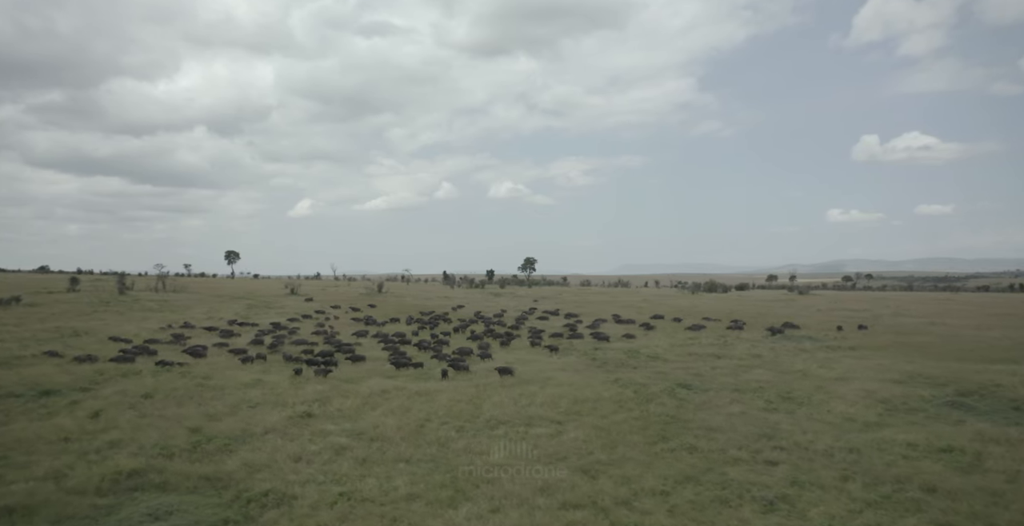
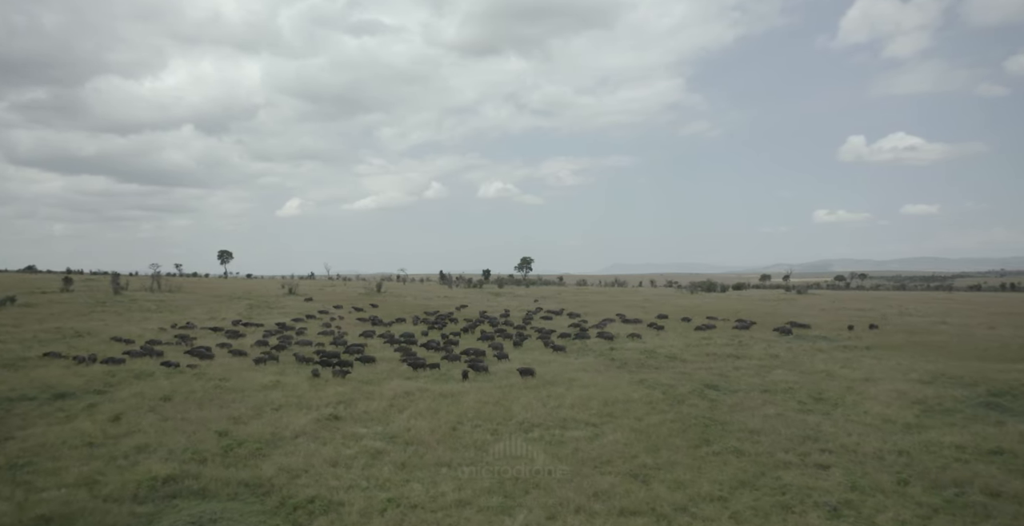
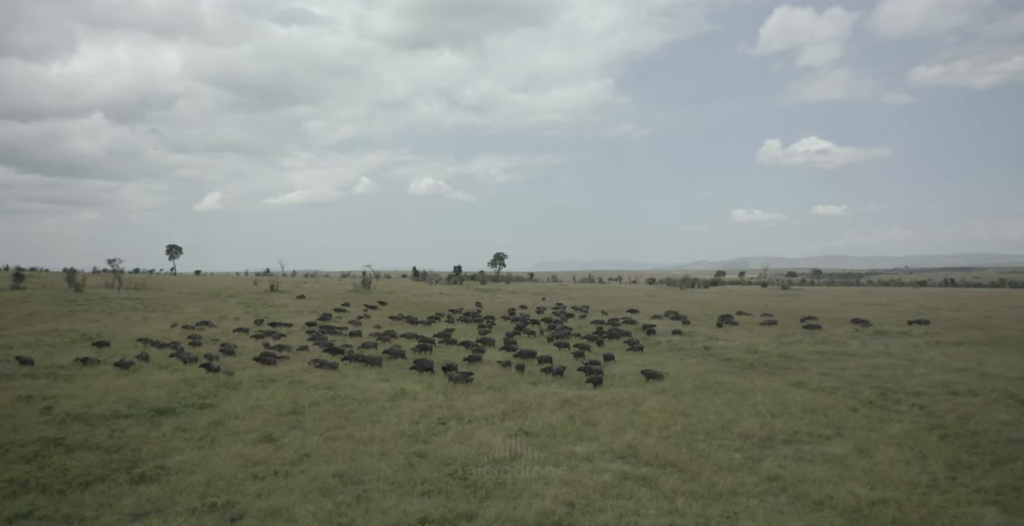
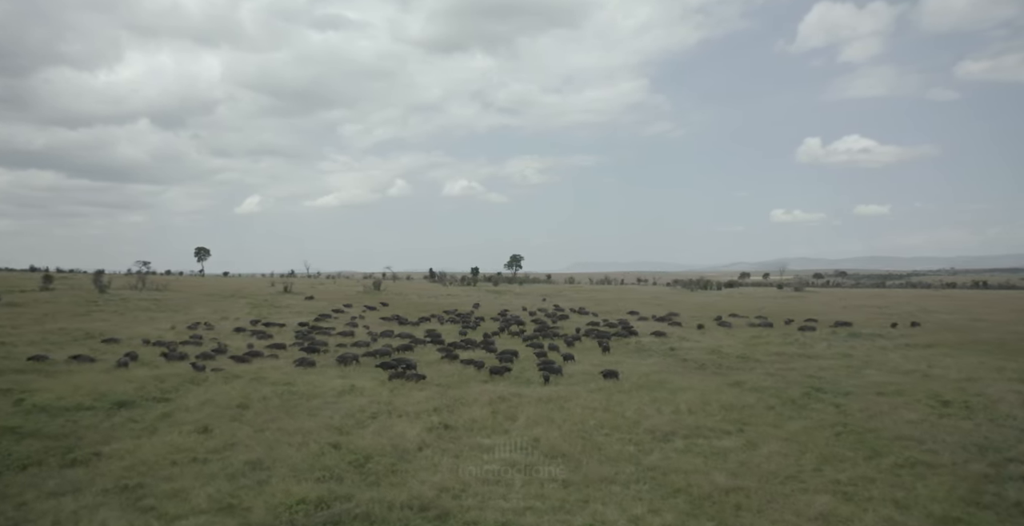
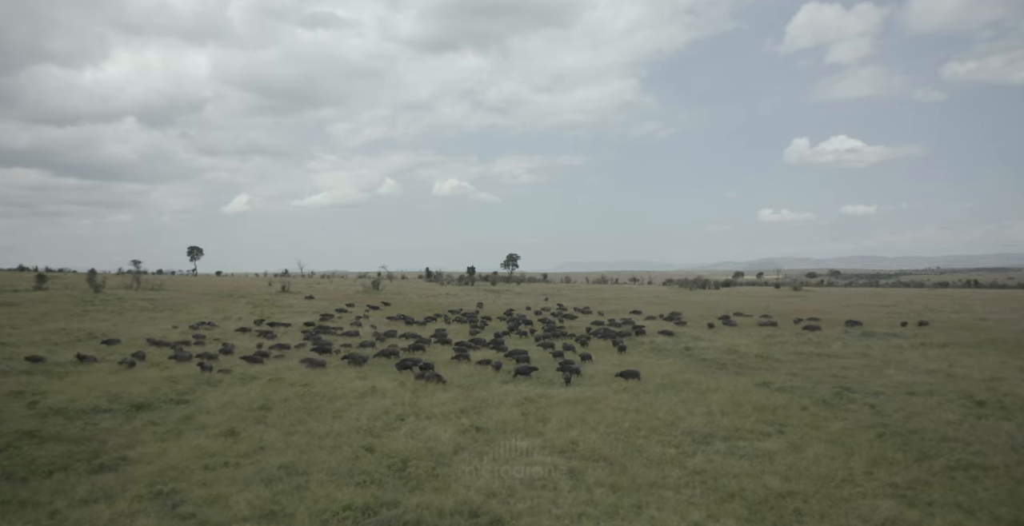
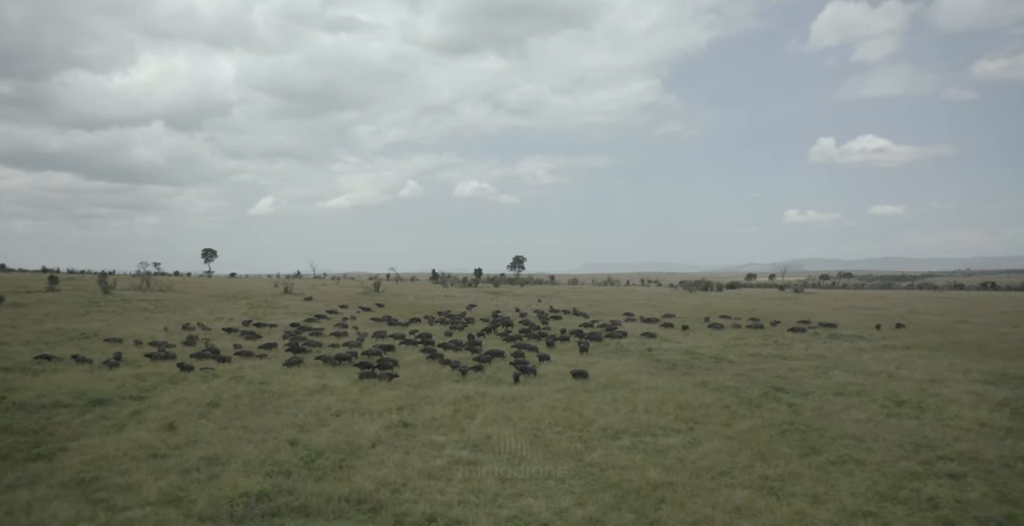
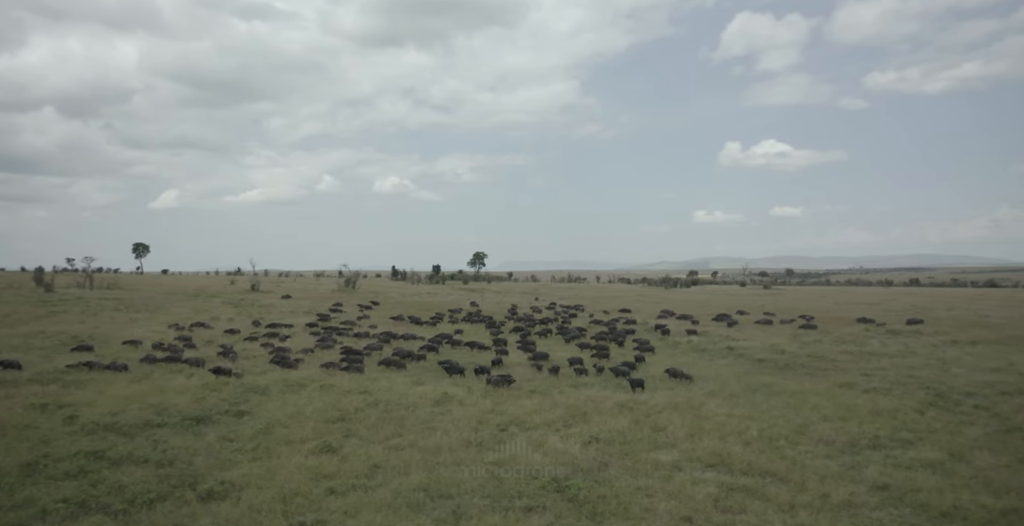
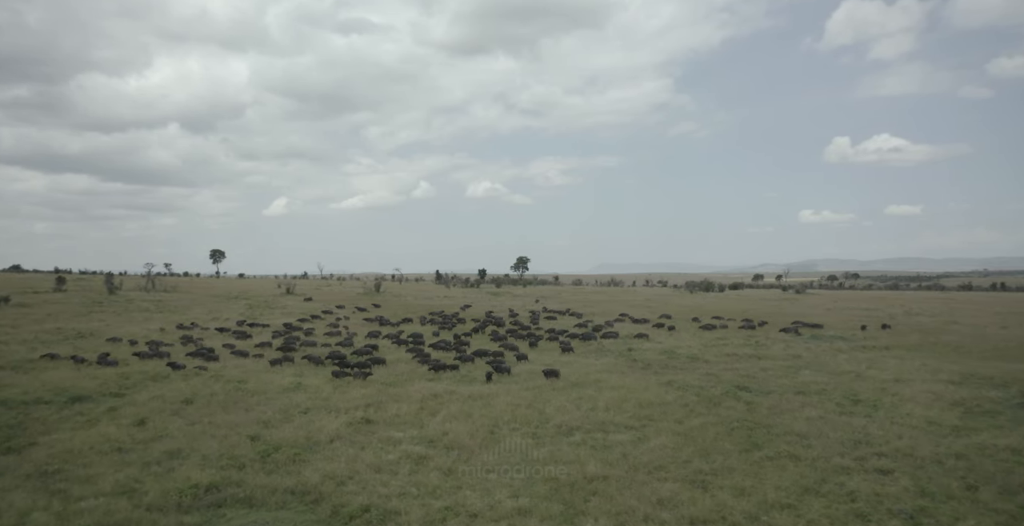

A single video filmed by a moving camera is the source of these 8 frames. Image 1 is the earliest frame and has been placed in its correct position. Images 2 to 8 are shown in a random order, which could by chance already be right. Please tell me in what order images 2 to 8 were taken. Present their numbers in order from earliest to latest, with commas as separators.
2, 8, 6, 4, 5, 3, 7
